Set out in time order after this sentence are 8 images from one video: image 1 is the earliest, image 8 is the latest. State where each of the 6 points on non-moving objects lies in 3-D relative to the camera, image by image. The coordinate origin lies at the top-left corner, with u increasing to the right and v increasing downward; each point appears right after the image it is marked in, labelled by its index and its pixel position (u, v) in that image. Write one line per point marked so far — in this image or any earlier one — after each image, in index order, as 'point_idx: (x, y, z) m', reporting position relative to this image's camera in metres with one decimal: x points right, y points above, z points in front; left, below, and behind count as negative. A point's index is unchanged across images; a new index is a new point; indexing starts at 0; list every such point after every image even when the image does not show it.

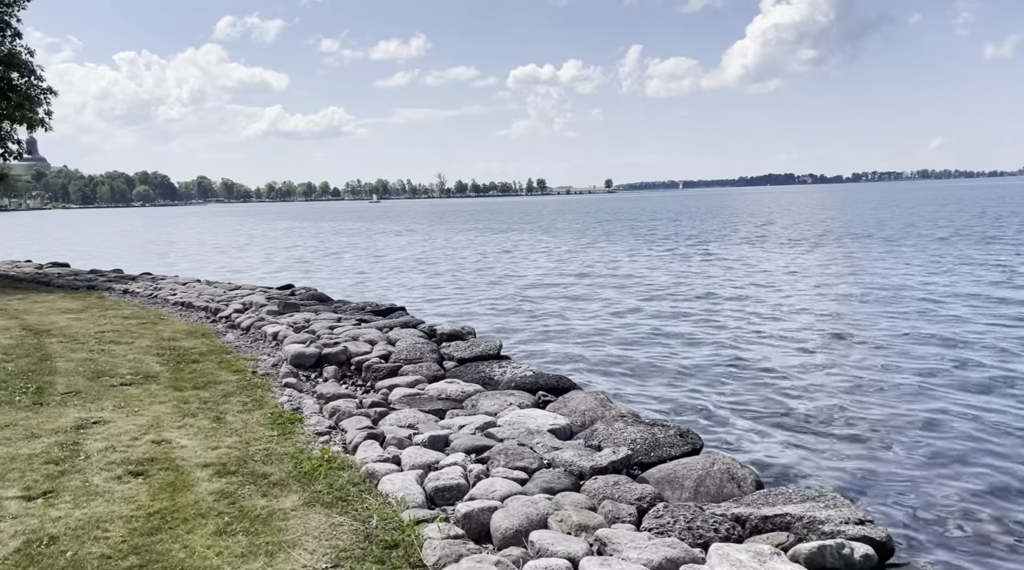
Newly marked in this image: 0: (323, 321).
0: (-3.4, -0.6, +15.2) m
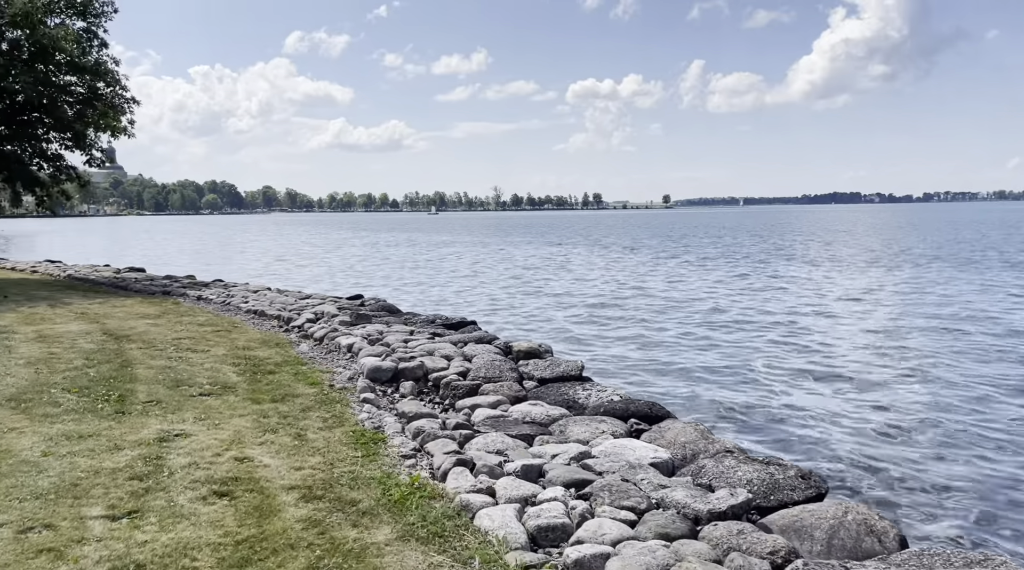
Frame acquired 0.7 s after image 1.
0: (-2.0, -0.9, +14.9) m
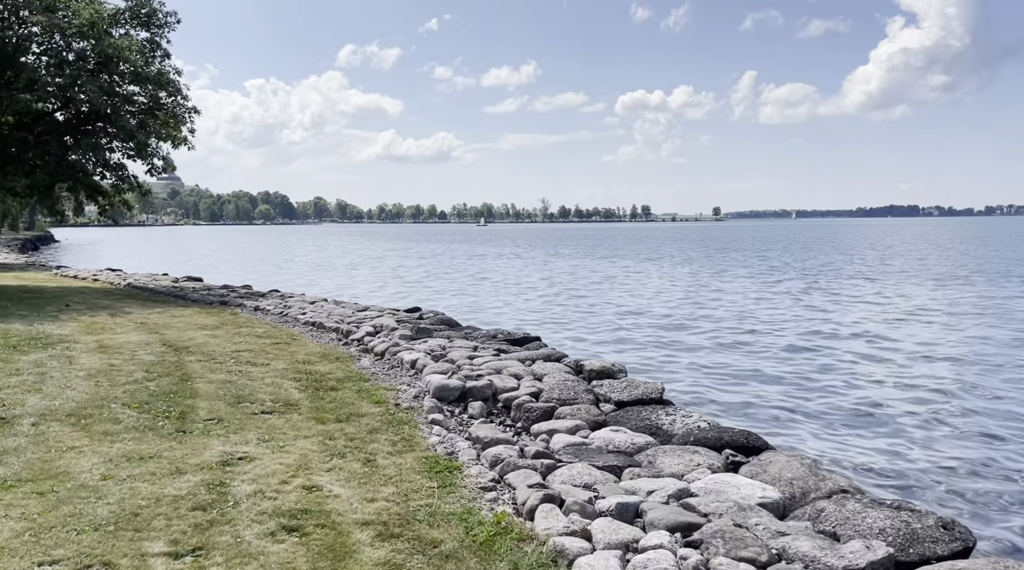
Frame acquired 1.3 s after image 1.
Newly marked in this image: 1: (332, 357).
0: (-0.9, -1.1, +14.4) m
1: (-3.1, -1.2, +14.6) m
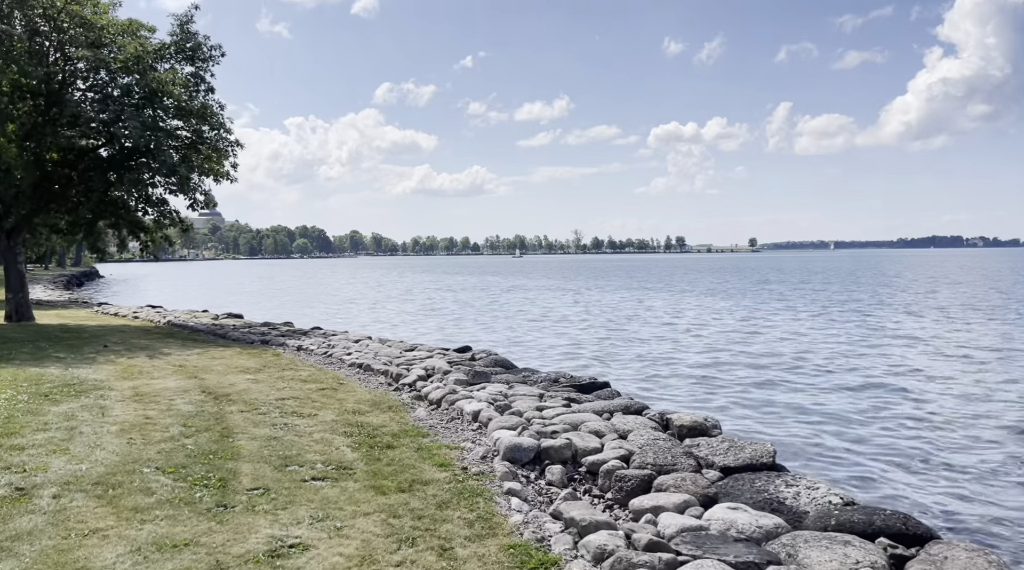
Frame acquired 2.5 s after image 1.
0: (+0.2, -1.7, +13.0) m
1: (-2.0, -1.9, +13.3) m
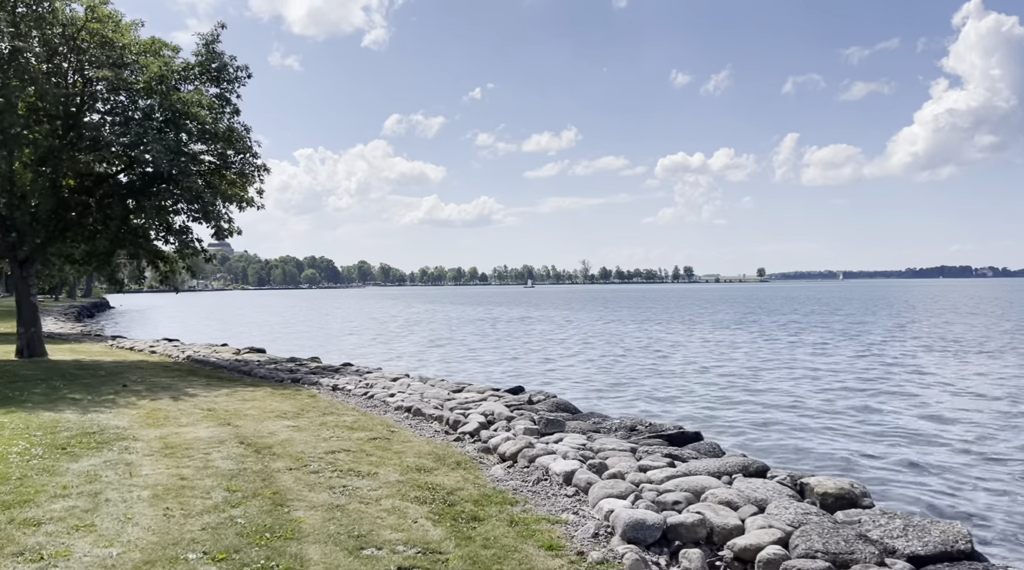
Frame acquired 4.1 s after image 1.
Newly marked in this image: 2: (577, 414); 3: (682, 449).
0: (+1.4, -2.2, +11.2) m
1: (-0.8, -2.4, +11.5) m
2: (+1.2, -2.4, +15.4) m
3: (+2.3, -2.2, +11.5) m
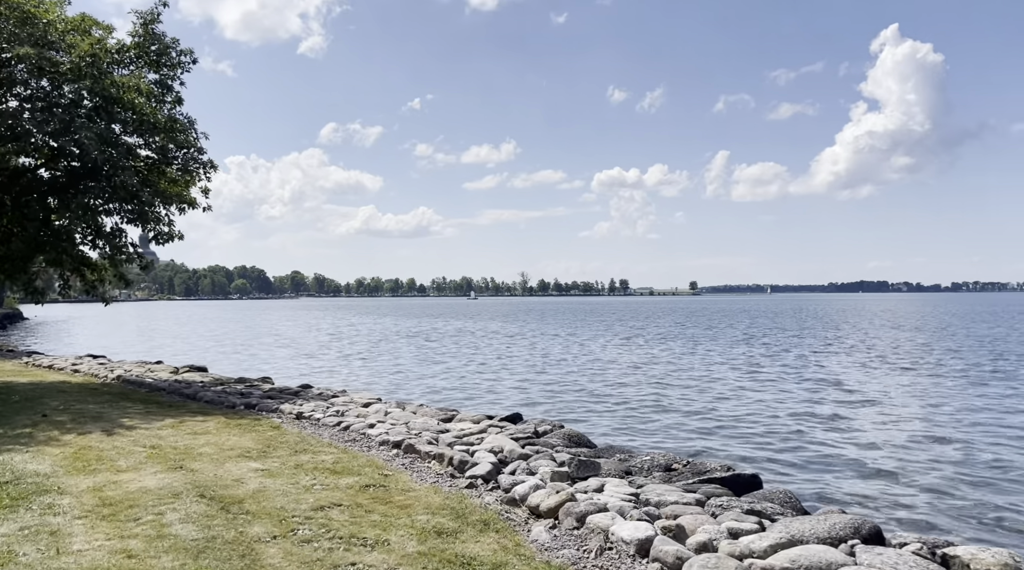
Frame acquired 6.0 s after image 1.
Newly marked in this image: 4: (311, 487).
0: (+1.8, -2.4, +9.1) m
1: (-0.4, -2.6, +9.2) m
2: (+1.4, -2.6, +13.2) m
3: (+2.7, -2.4, +9.4) m
4: (-2.6, -2.5, +10.8) m
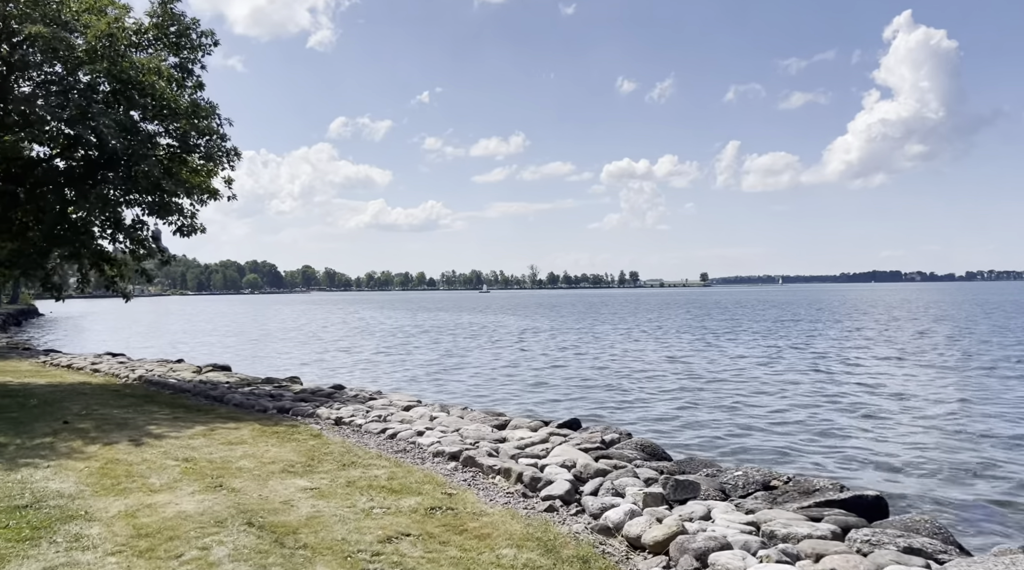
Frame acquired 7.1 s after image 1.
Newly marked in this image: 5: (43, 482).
0: (+2.8, -2.3, +7.7) m
1: (+0.6, -2.5, +7.8) m
2: (+2.4, -2.5, +11.9) m
3: (+3.7, -2.4, +8.1) m
4: (-1.6, -2.5, +9.4) m
5: (-5.9, -2.5, +10.8) m
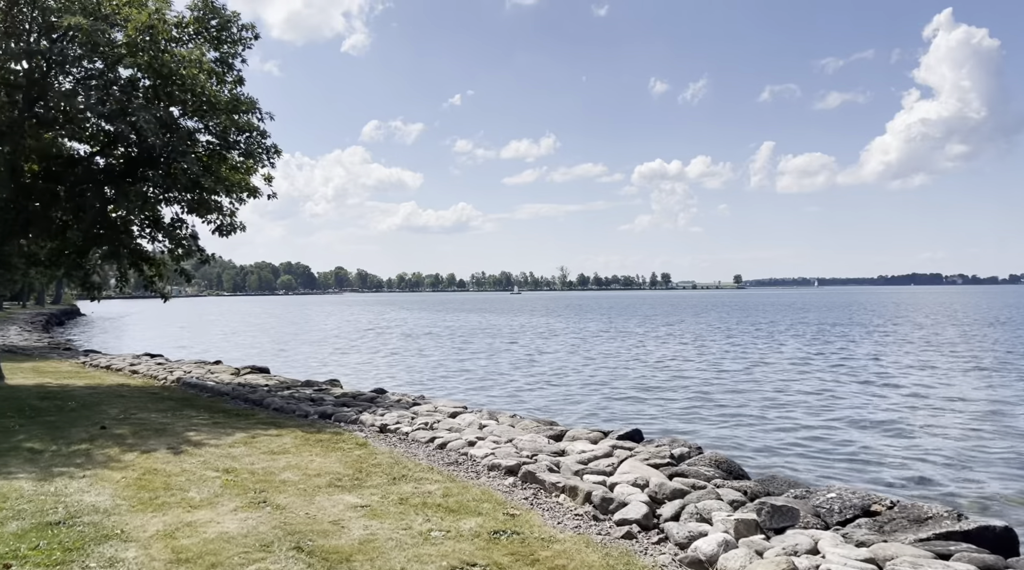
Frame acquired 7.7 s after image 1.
0: (+3.5, -2.4, +6.7) m
1: (+1.2, -2.5, +6.9) m
2: (+3.2, -2.5, +10.9) m
3: (+4.4, -2.4, +7.0) m
4: (-0.8, -2.5, +8.6) m
5: (-5.2, -2.5, +10.1) m
